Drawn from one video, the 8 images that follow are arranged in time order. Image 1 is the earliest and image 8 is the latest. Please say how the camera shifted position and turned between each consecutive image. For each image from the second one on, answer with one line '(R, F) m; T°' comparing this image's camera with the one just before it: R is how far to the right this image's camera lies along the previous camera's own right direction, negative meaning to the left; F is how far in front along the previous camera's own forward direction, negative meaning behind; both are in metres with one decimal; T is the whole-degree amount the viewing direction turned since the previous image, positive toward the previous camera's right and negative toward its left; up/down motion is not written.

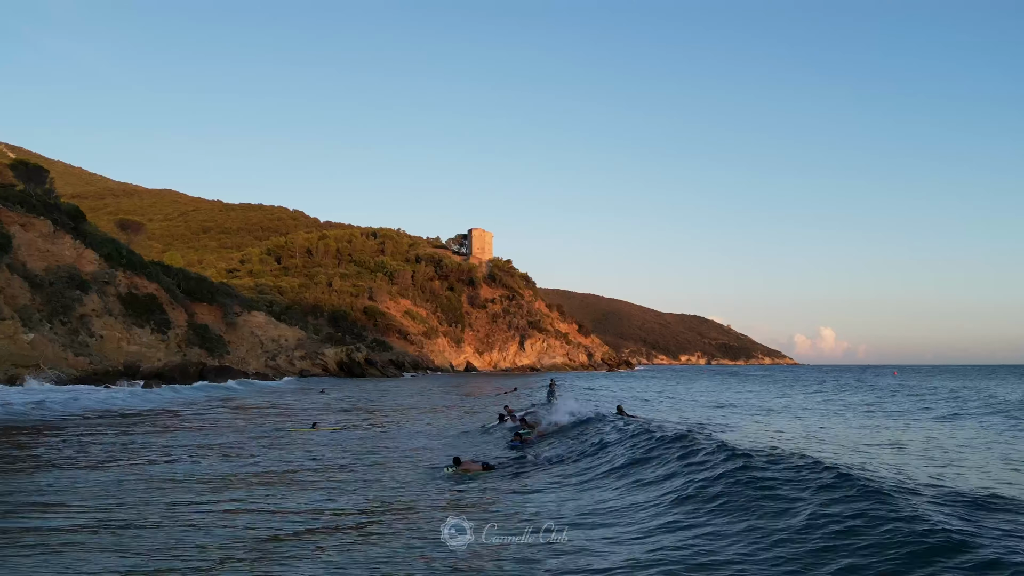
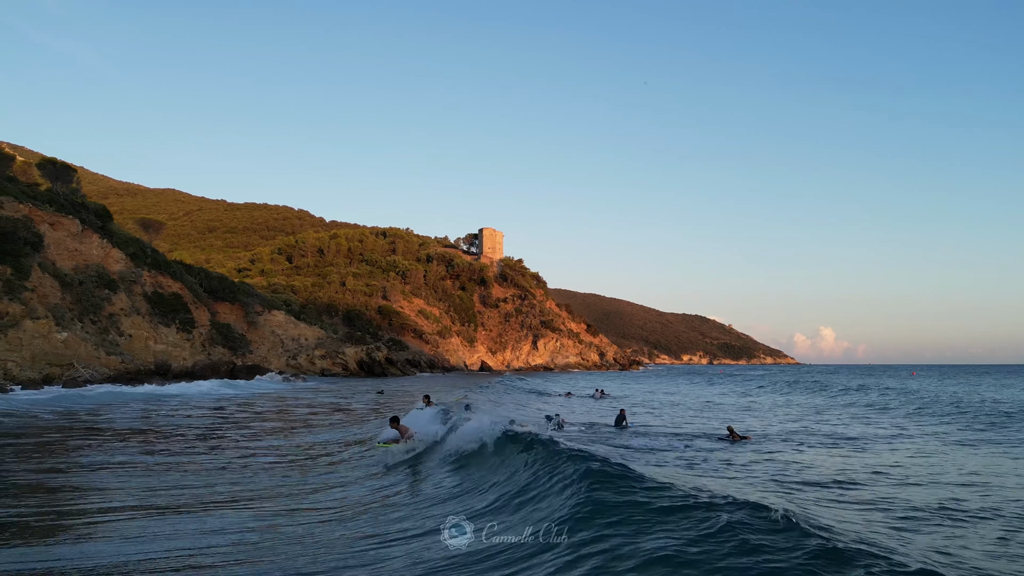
(-1.3, 0.0) m; 0°
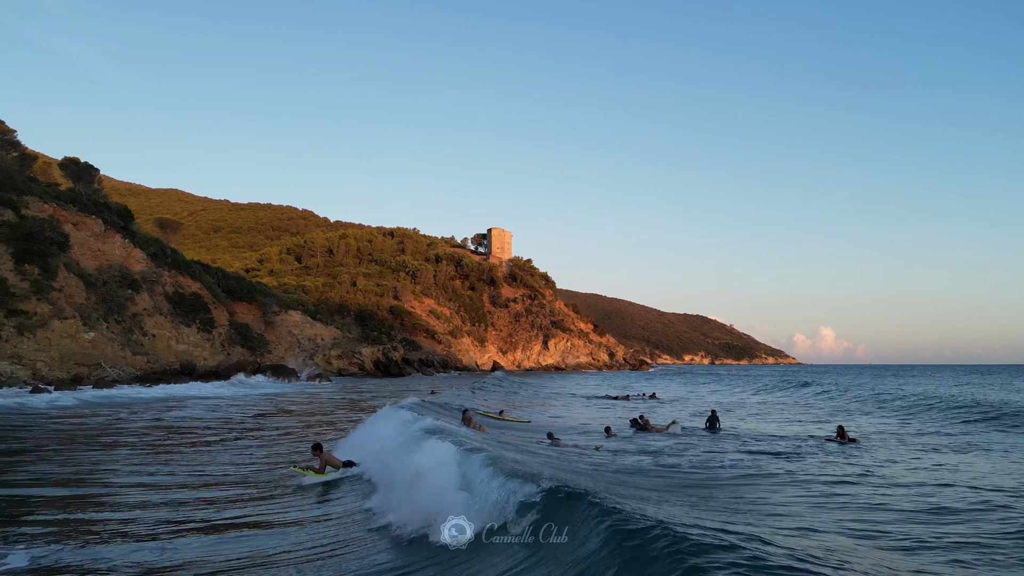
(-1.0, 0.0) m; 0°
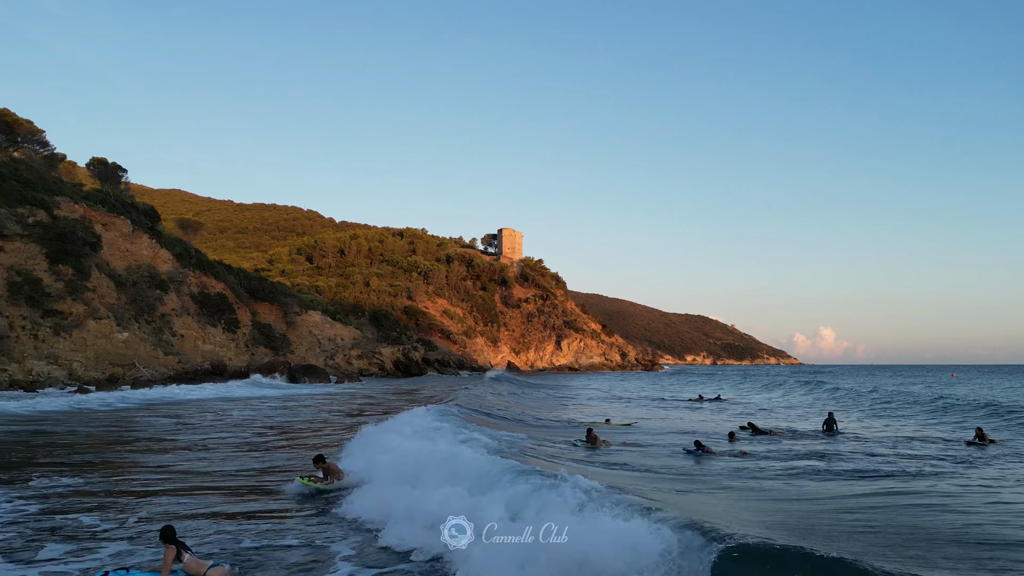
(-1.3, 0.0) m; 0°
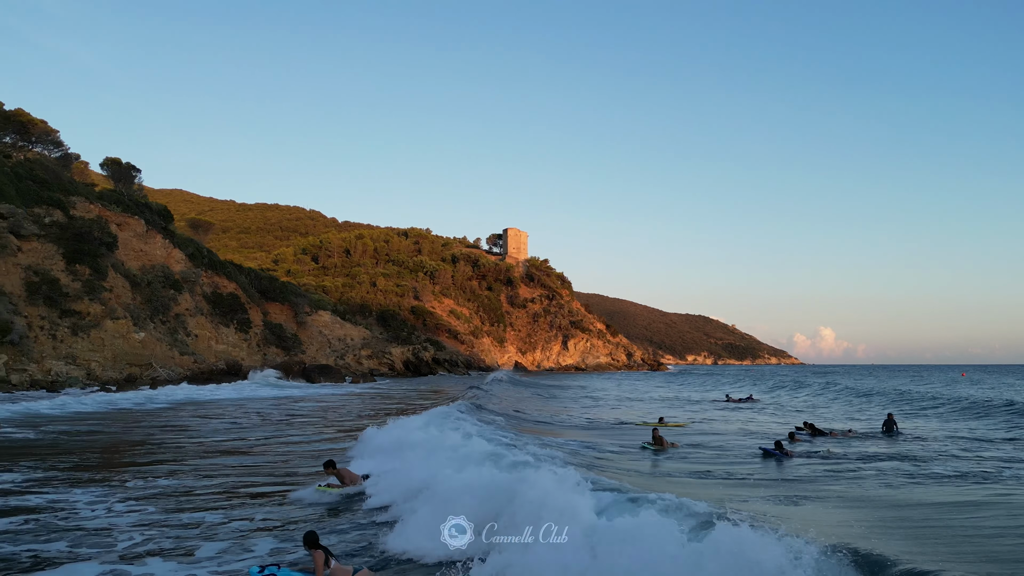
(-0.6, 0.0) m; 0°
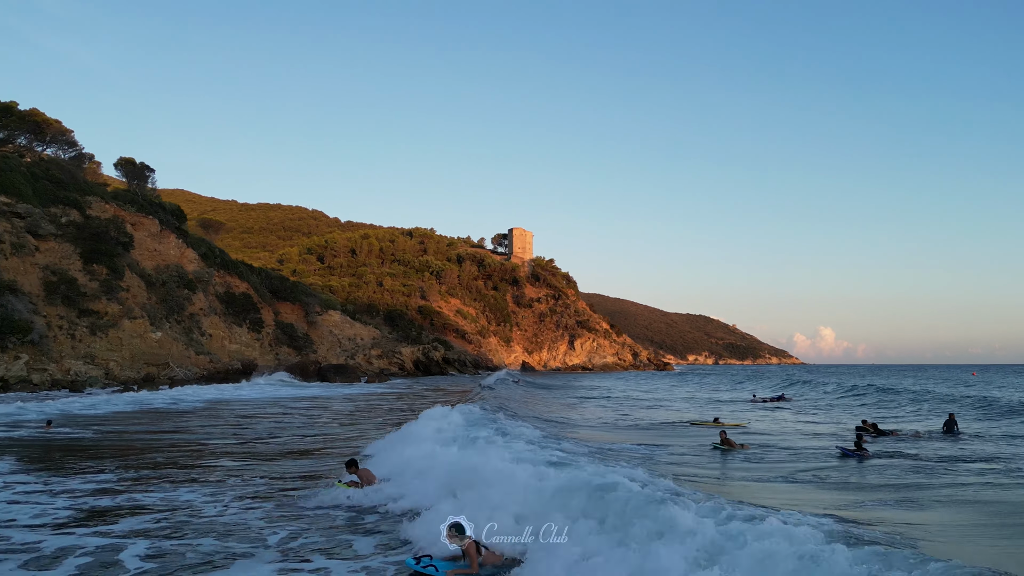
(-0.6, 0.0) m; 0°
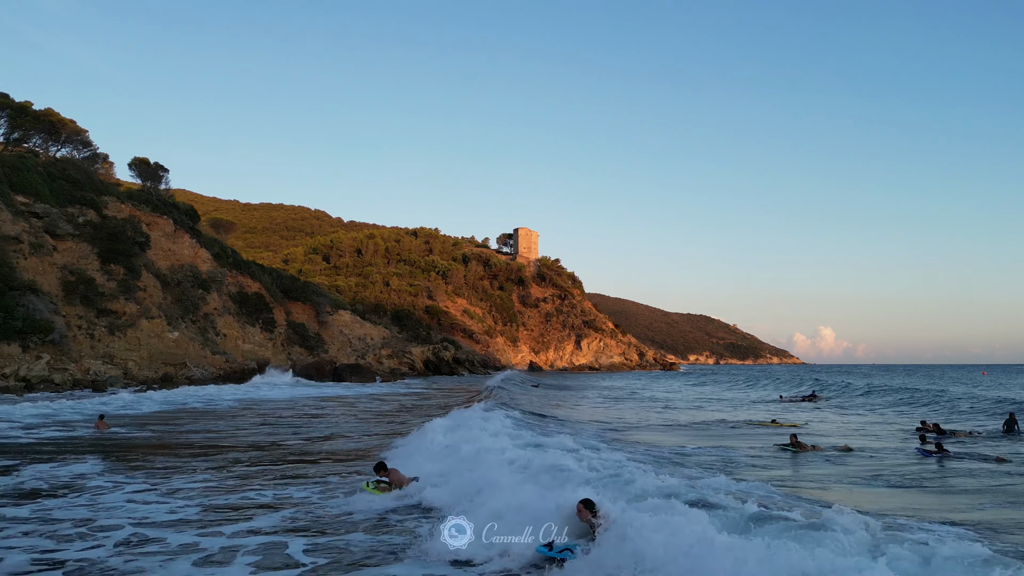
(-0.6, 0.0) m; 0°
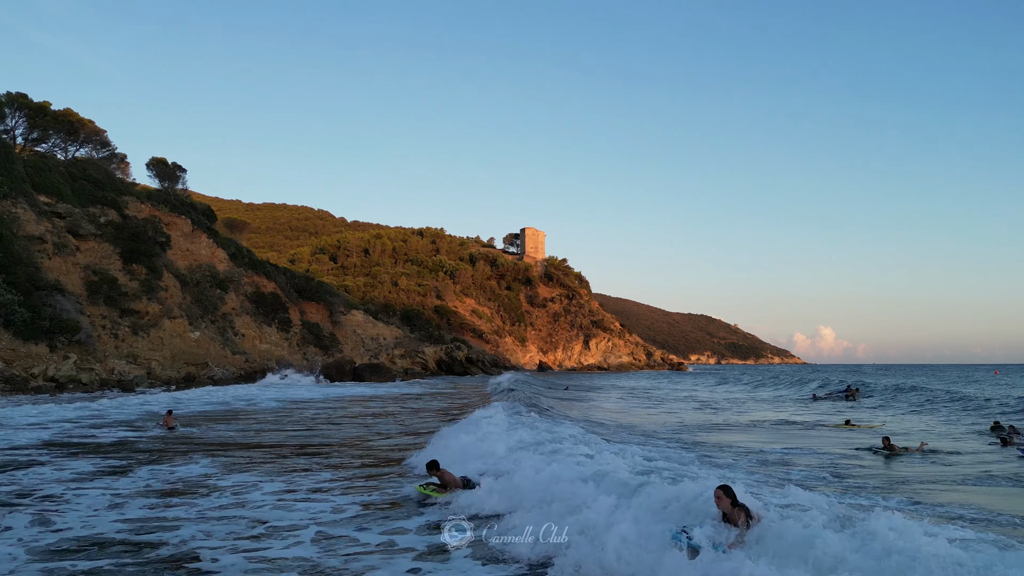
(-0.8, 0.0) m; 0°
